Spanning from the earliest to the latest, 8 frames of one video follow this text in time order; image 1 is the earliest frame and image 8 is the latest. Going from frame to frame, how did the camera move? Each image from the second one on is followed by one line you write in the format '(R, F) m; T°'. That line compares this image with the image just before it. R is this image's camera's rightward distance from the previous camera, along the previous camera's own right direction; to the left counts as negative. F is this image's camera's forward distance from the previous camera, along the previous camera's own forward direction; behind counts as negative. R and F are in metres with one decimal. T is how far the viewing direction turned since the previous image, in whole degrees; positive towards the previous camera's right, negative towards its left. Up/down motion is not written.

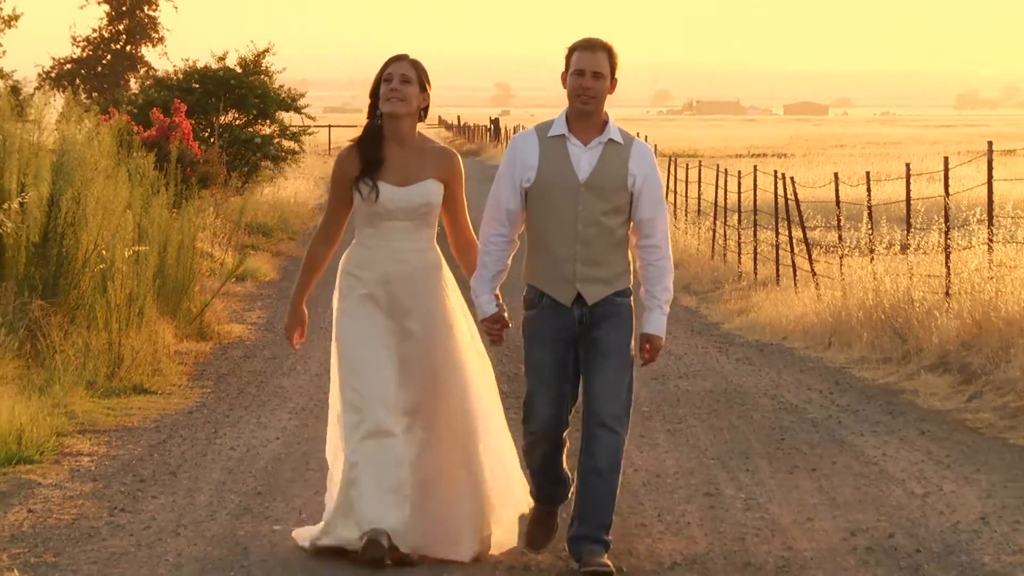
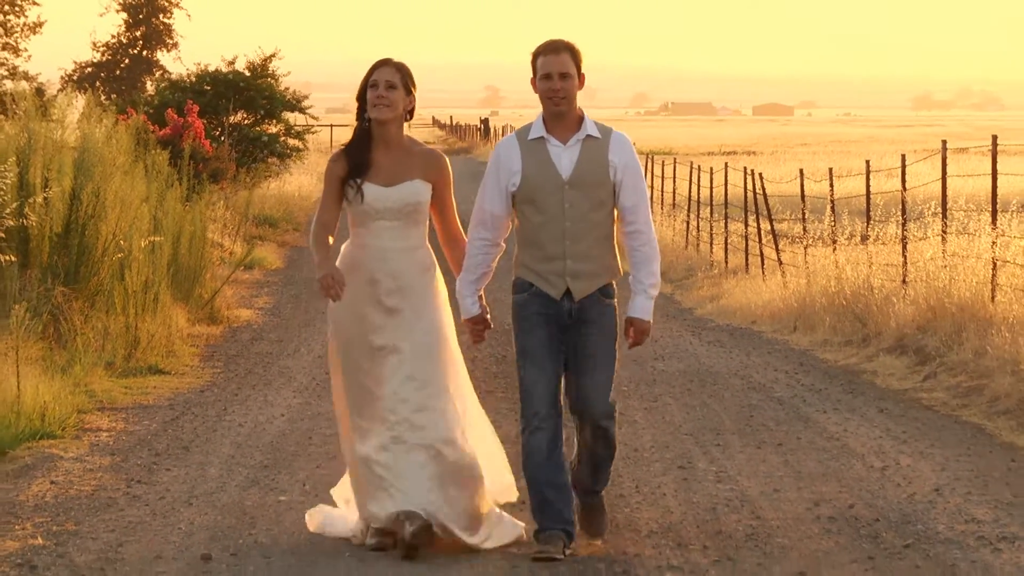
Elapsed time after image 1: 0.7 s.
(+0.1, -0.4) m; 0°
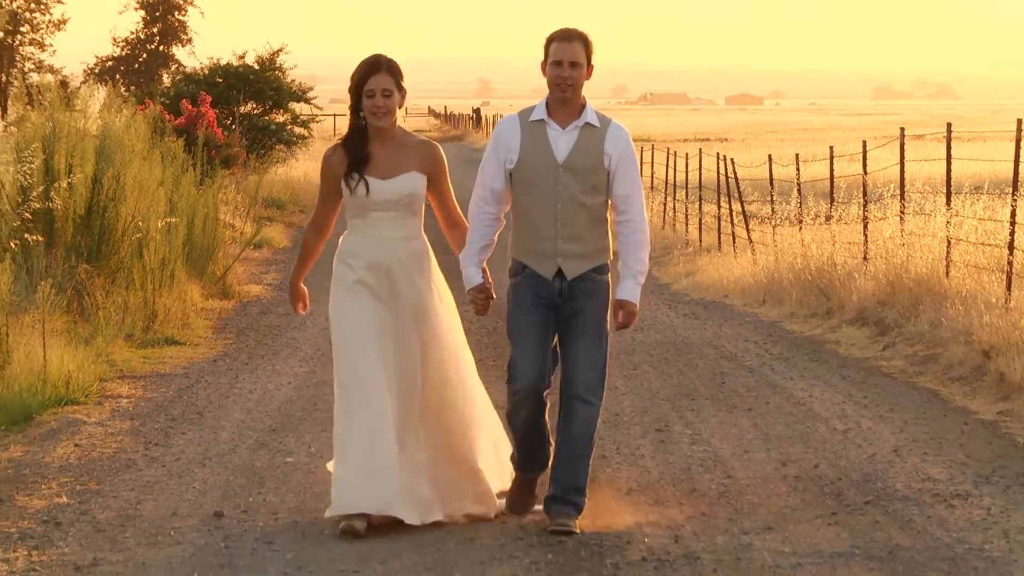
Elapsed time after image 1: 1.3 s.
(+0.1, -0.5) m; 0°
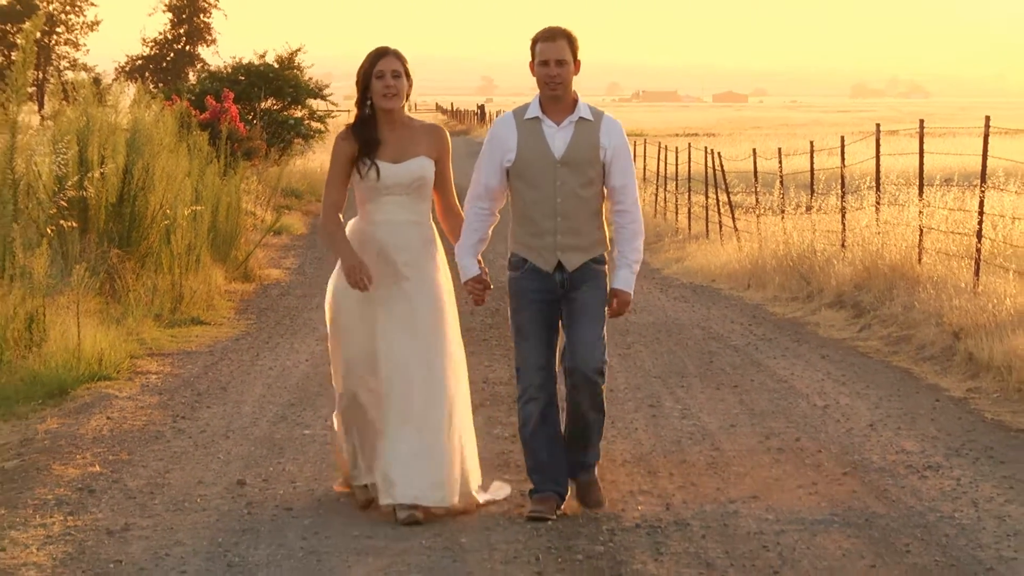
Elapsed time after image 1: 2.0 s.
(0.0, -0.5) m; 0°
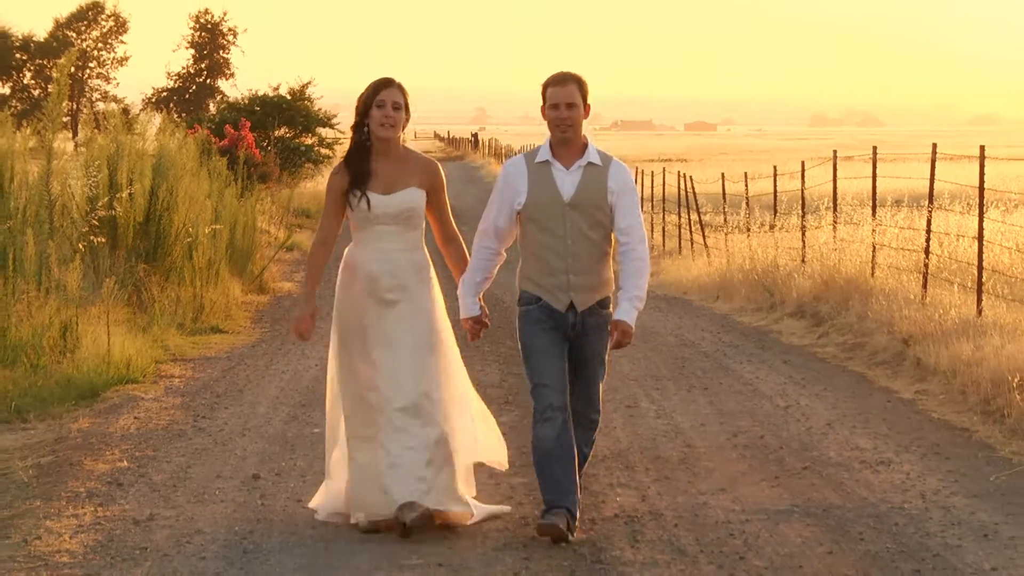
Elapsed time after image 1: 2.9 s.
(0.0, -0.7) m; 0°
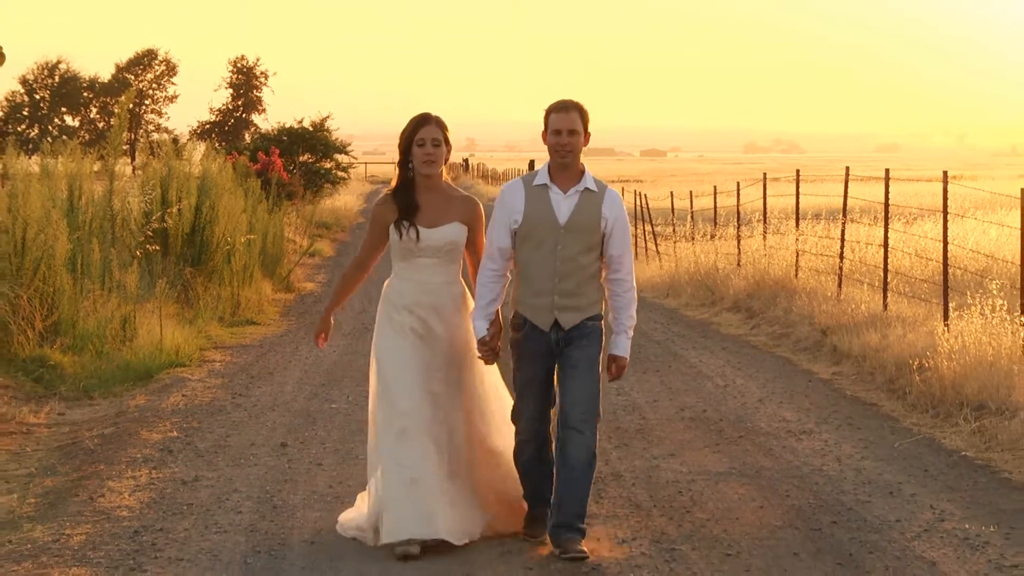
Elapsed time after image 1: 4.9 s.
(+0.1, -1.6) m; 0°
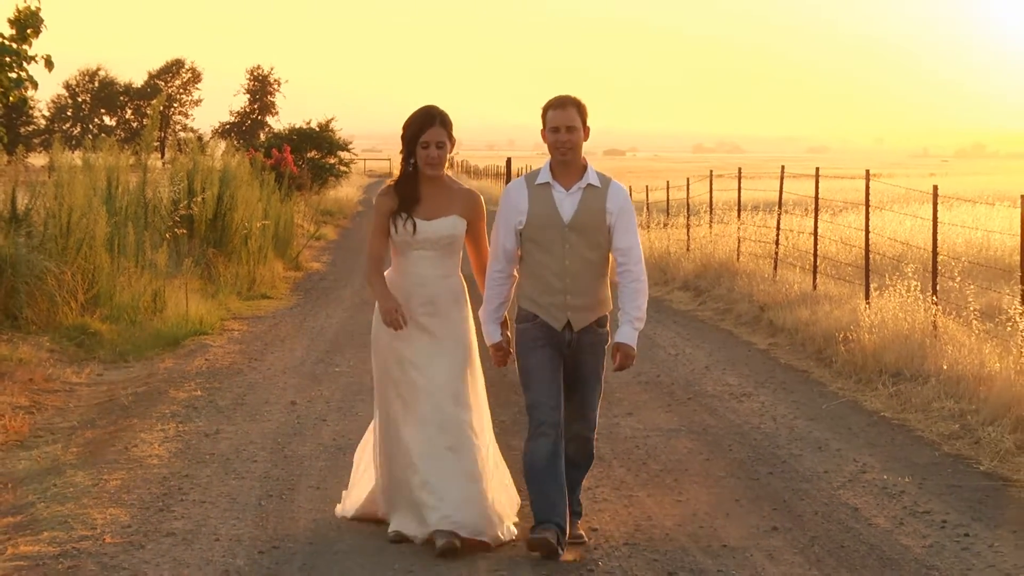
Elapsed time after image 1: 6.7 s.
(+0.2, -1.5) m; 0°
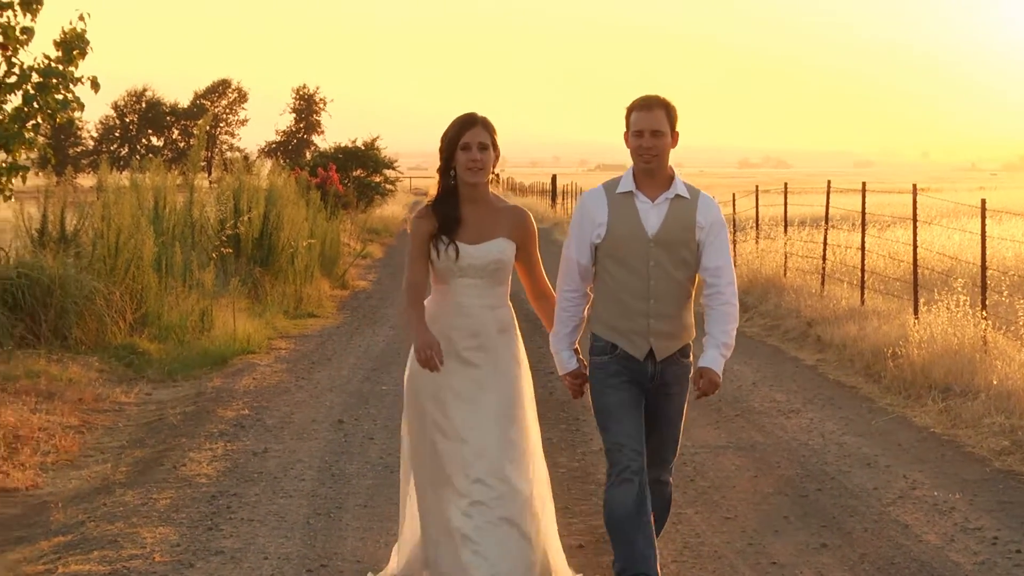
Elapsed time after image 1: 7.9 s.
(-0.2, 0.0) m; -1°
